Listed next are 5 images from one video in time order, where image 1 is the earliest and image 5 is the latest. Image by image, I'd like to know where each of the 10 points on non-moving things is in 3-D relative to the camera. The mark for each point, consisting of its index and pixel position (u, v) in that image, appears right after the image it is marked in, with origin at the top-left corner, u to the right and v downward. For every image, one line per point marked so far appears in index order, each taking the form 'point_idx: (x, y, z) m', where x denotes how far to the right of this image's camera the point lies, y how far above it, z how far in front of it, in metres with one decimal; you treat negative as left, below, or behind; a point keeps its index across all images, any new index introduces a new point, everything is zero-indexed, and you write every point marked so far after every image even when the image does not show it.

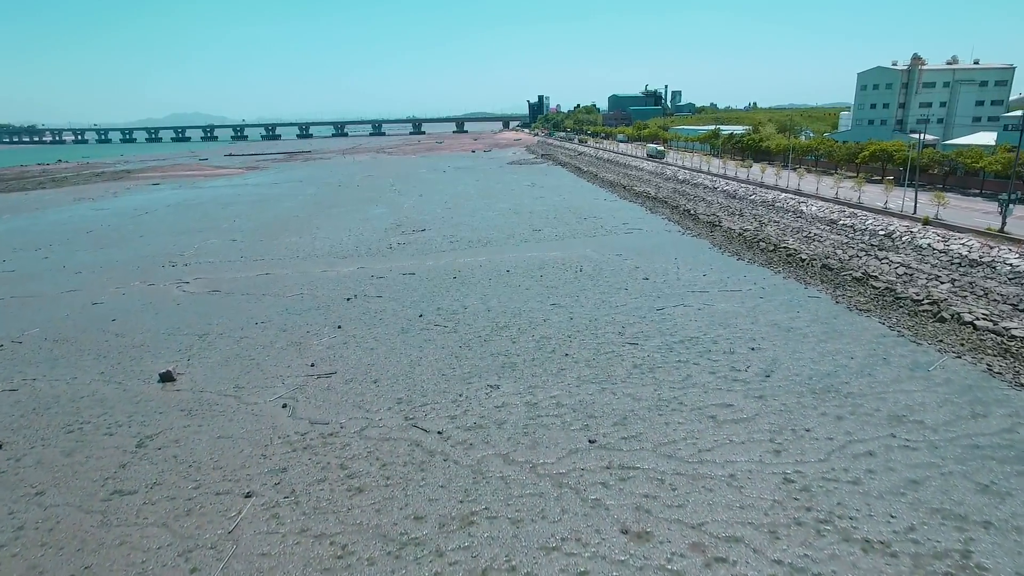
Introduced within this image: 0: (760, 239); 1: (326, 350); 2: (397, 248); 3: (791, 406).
0: (+8.8, +1.7, +17.5) m
1: (-4.1, -1.4, +10.8) m
2: (-4.4, +1.5, +19.1) m
3: (+4.6, -1.9, +8.2) m
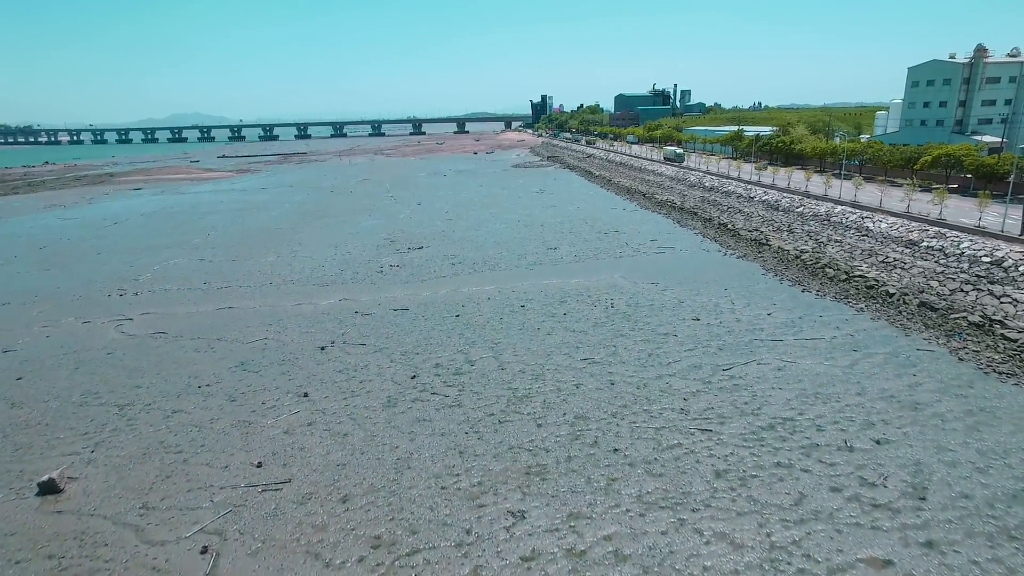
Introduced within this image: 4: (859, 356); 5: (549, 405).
0: (+9.2, +0.7, +14.6) m
1: (-3.7, -2.4, +7.9) m
2: (-4.0, +0.5, +16.2) m
3: (+5.0, -2.9, +5.2) m
4: (+6.8, -1.3, +9.7) m
5: (+0.6, -2.0, +8.5) m
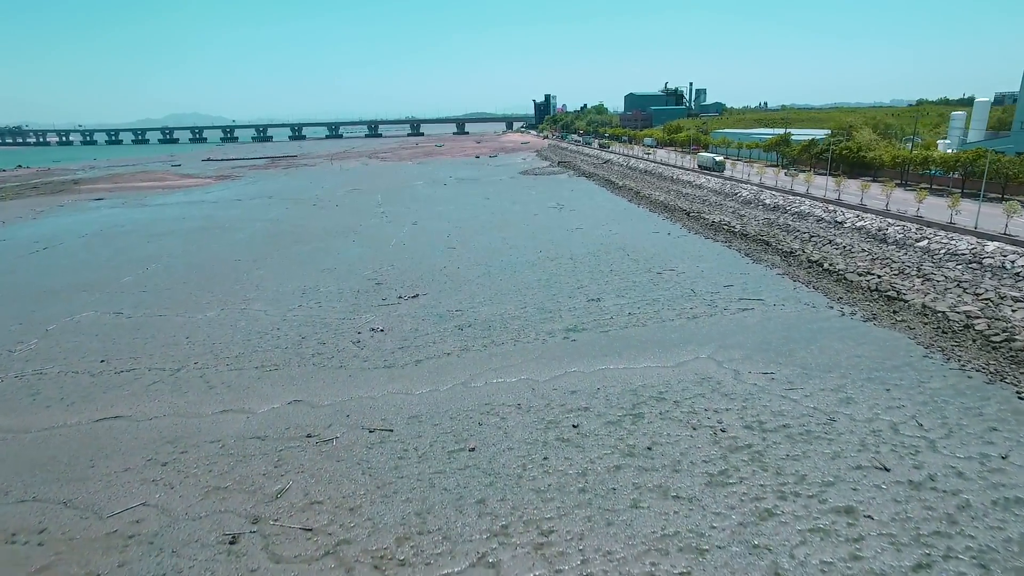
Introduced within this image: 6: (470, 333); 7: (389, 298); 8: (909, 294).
0: (+10.0, -1.0, +9.7) m
1: (-2.9, -4.2, +3.0) m
2: (-3.2, -1.3, +11.3) m
3: (+5.8, -4.7, +0.3) m
4: (+7.6, -3.1, +4.8) m
5: (+1.4, -3.8, +3.6) m
6: (-1.0, -1.1, +11.8) m
7: (-3.6, -0.3, +14.2) m
8: (+9.9, -0.1, +12.3) m
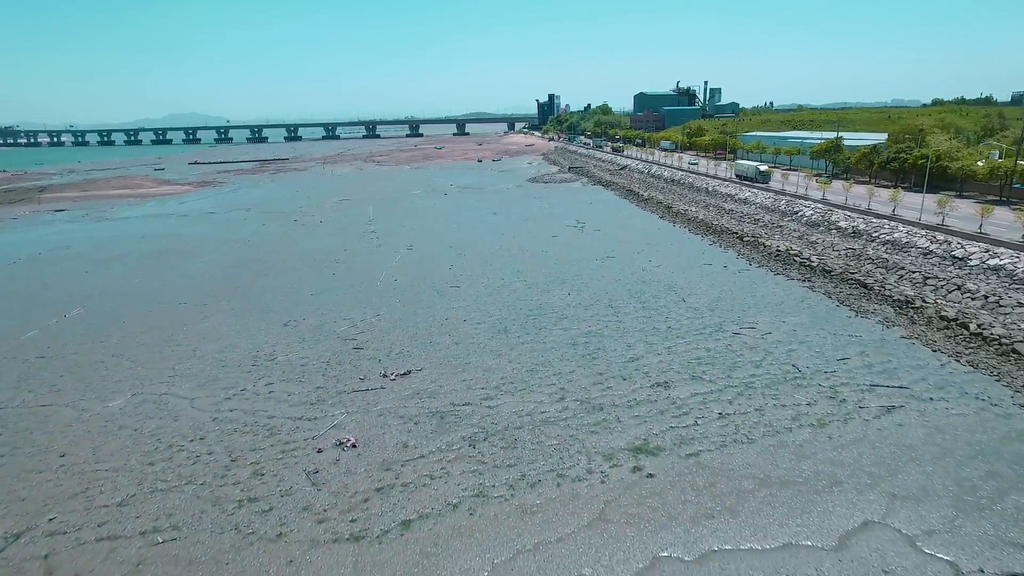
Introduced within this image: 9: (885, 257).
0: (+10.6, -2.5, +5.6) m
1: (-2.3, -5.7, -1.1) m
2: (-2.6, -2.8, +7.2) m
3: (+6.4, -6.2, -3.8) m
4: (+8.2, -4.6, +0.7) m
5: (+2.0, -5.3, -0.5) m
6: (-0.4, -2.6, +7.7) m
7: (-2.9, -1.8, +10.1) m
8: (+10.5, -1.7, +8.2) m
9: (+11.3, +1.0, +14.9) m
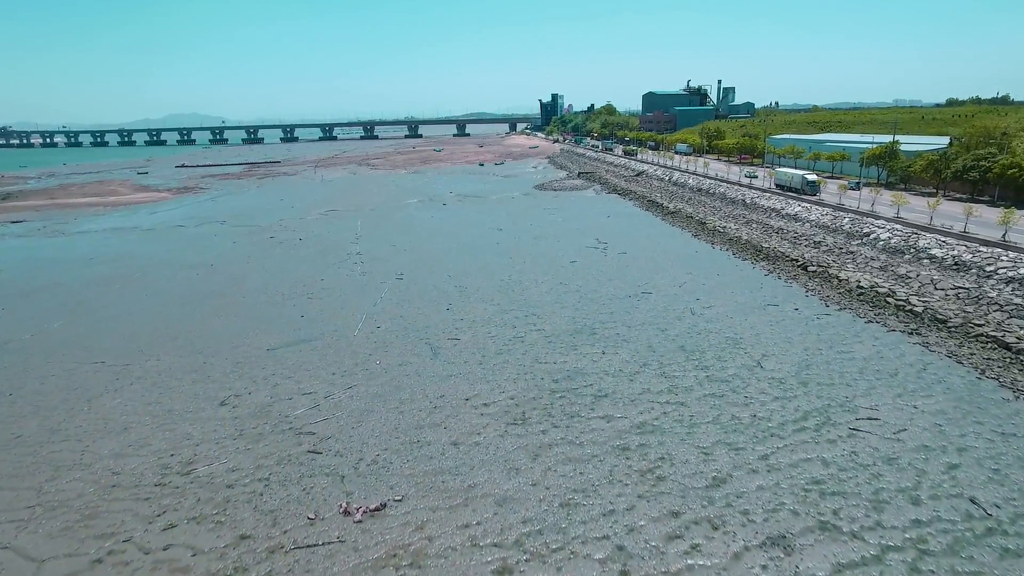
0: (+10.9, -3.8, +2.1) m
1: (-1.9, -7.0, -4.6) m
2: (-2.3, -4.1, +3.7) m
3: (+6.8, -7.5, -7.3) m
4: (+8.6, -5.9, -2.8) m
5: (+2.4, -6.6, -4.1) m
6: (0.0, -3.9, +4.2) m
7: (-2.6, -3.1, +6.6) m
8: (+10.9, -2.9, +4.7) m
9: (+11.7, -0.3, +11.4) m
